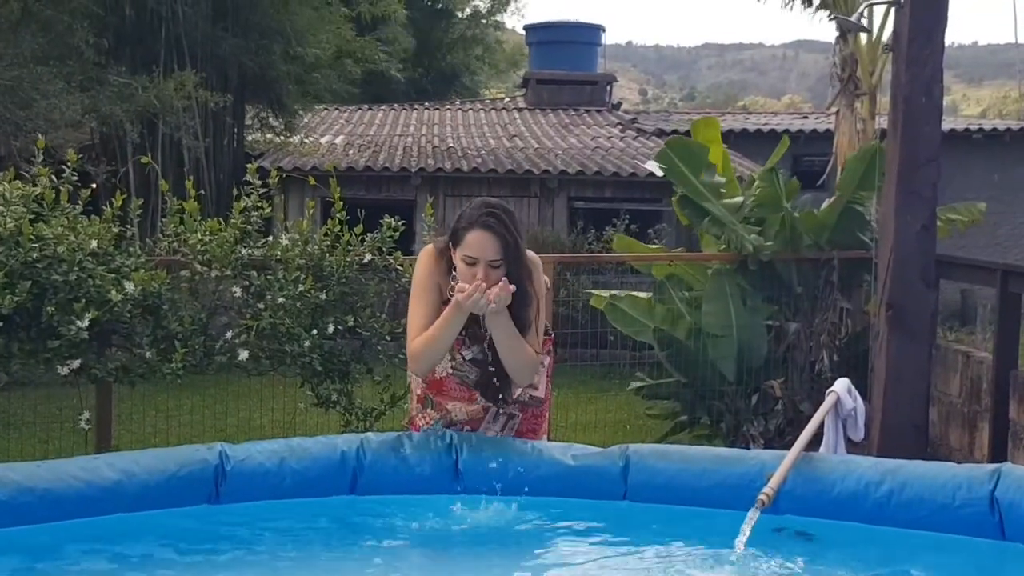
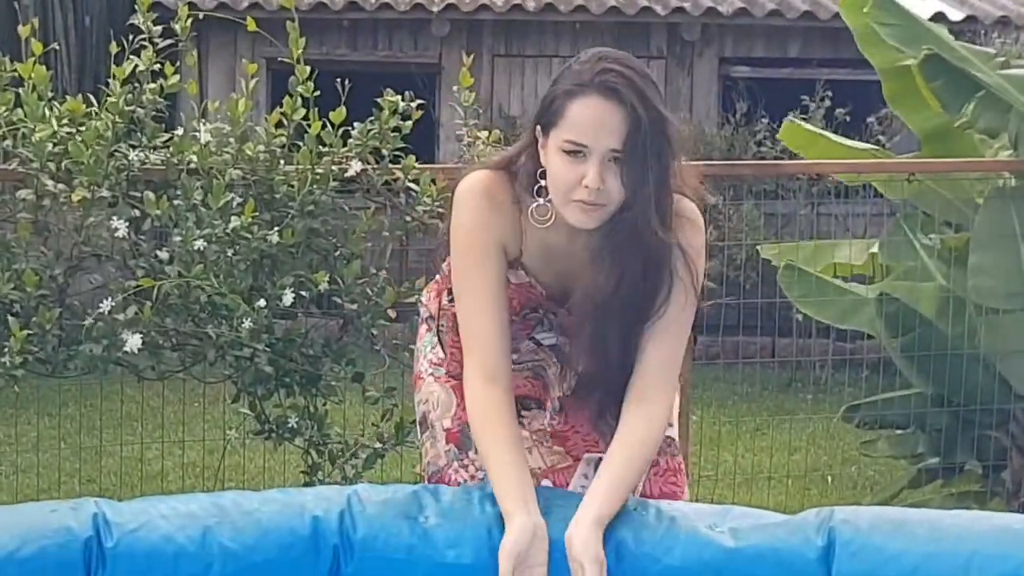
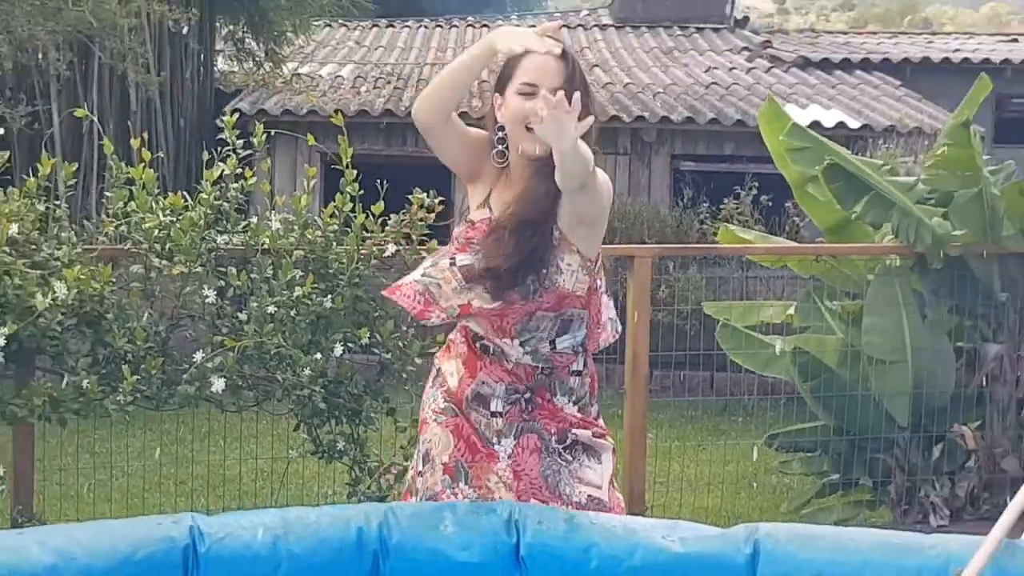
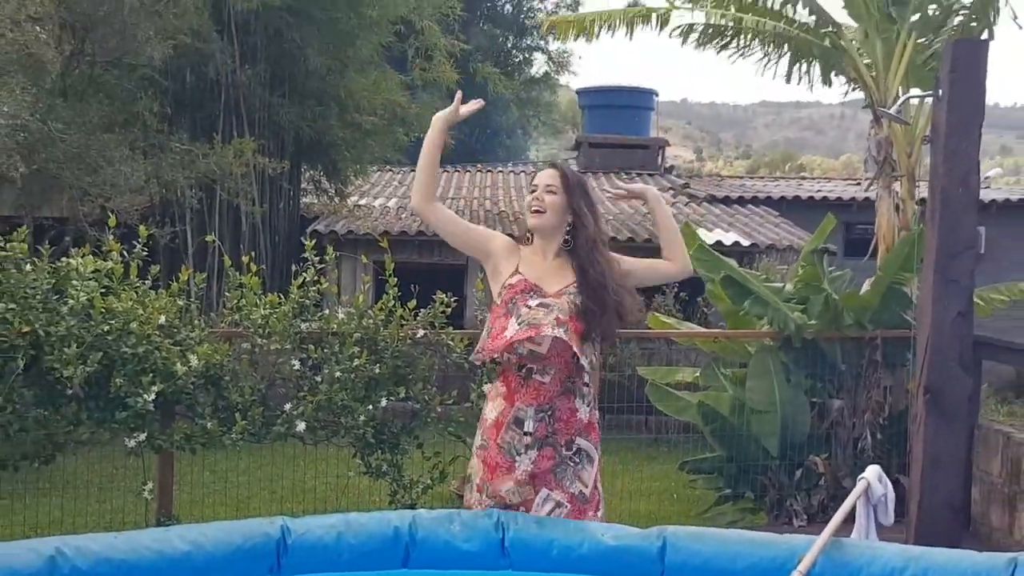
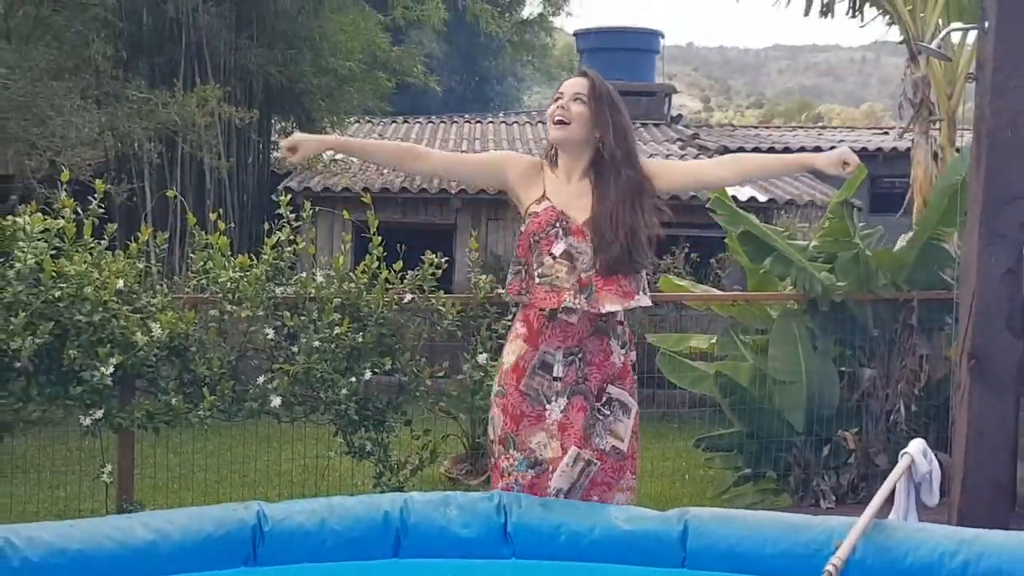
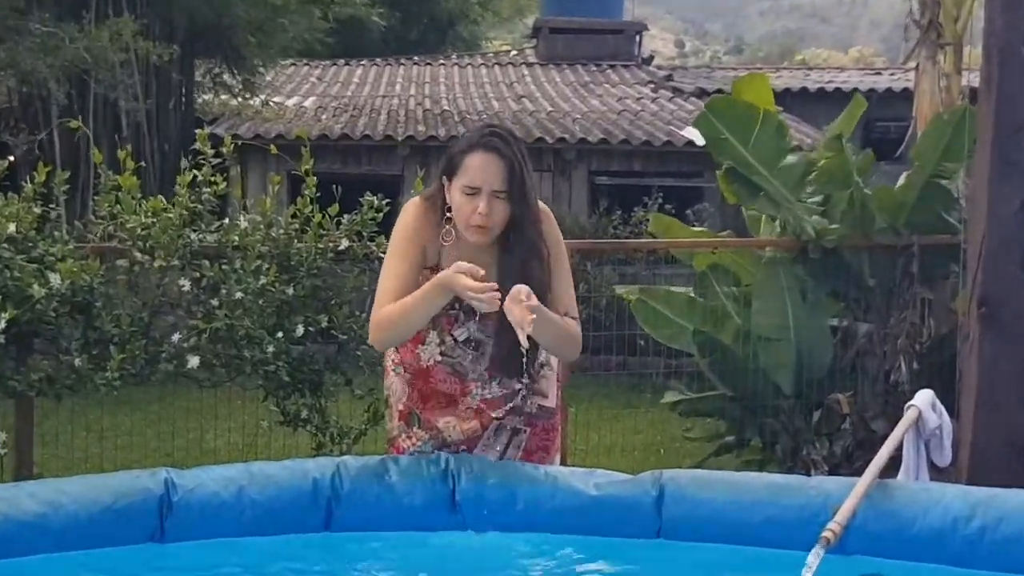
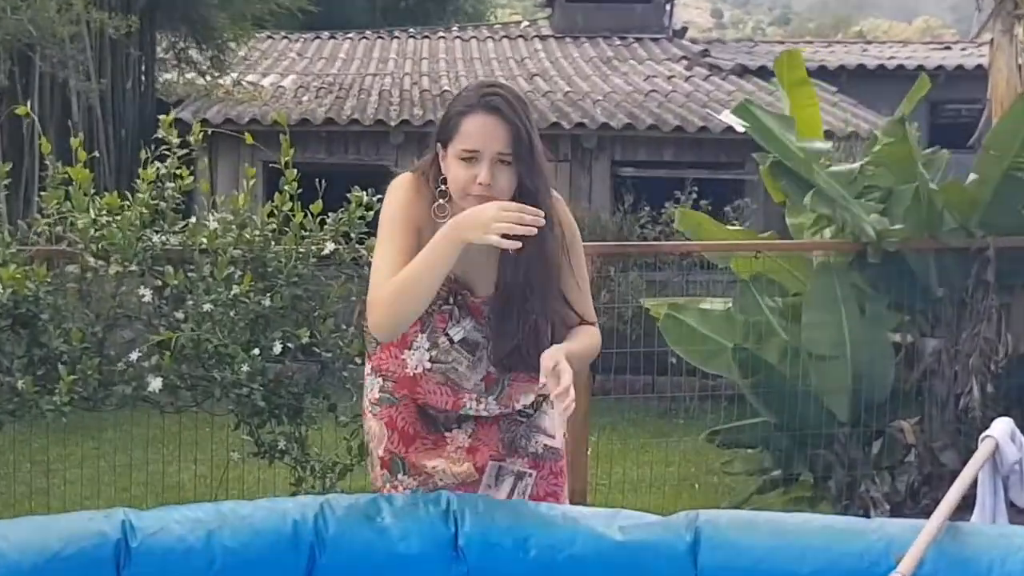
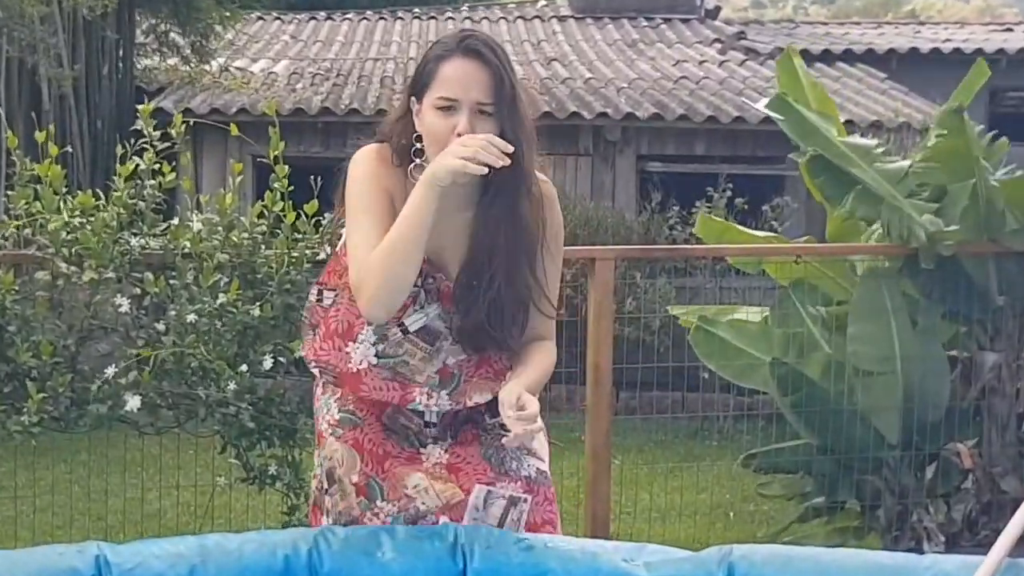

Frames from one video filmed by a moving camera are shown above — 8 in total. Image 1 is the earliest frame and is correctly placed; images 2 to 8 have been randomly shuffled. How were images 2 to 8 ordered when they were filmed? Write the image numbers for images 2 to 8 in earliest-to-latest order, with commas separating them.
6, 7, 8, 2, 3, 5, 4
